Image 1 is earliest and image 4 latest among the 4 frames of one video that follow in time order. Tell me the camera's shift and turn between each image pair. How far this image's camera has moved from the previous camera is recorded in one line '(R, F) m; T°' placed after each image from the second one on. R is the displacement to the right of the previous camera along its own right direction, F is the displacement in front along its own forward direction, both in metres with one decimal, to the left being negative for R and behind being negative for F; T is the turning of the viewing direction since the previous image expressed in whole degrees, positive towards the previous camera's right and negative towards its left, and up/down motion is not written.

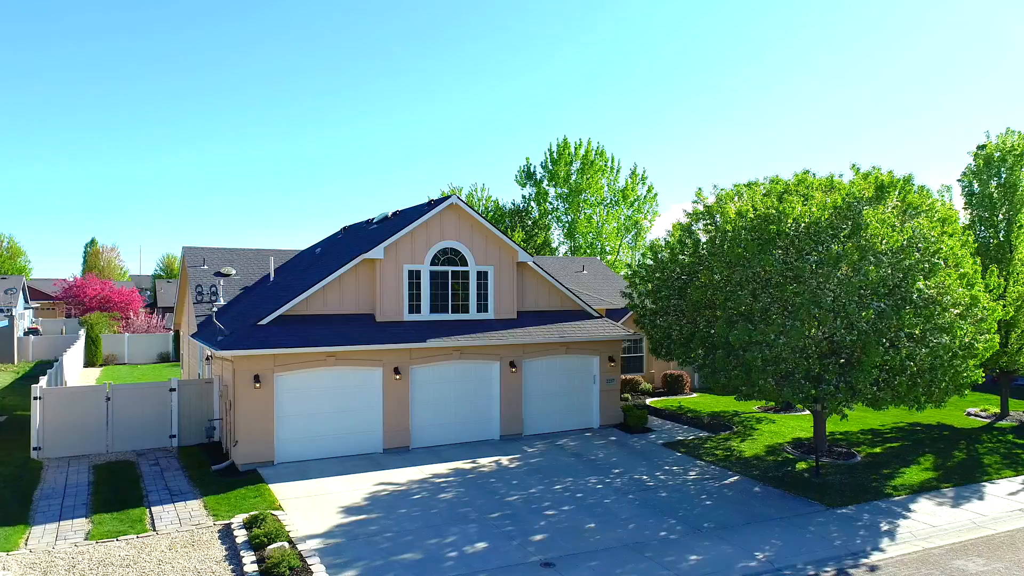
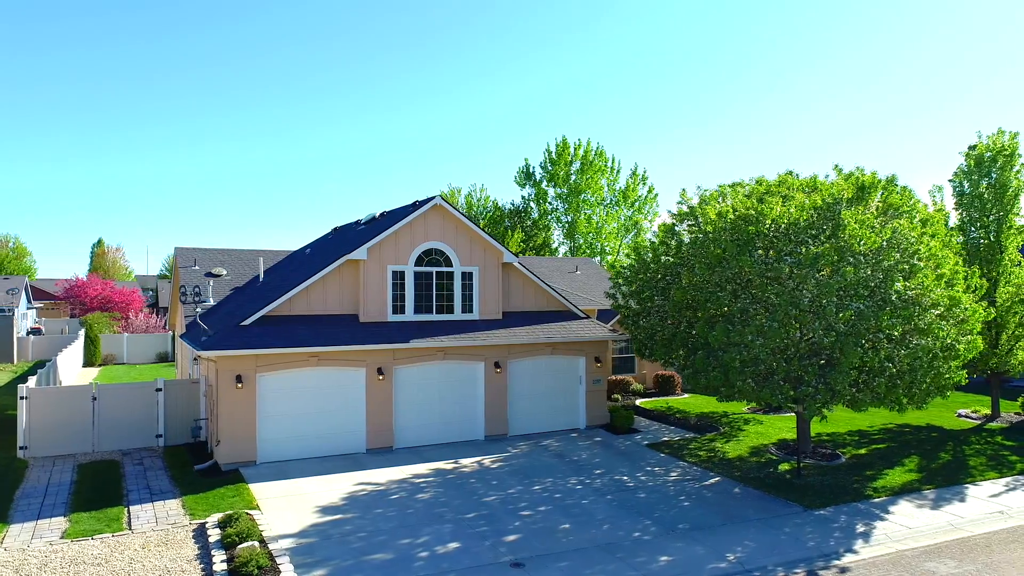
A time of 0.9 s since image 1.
(+0.5, 0.0) m; 0°
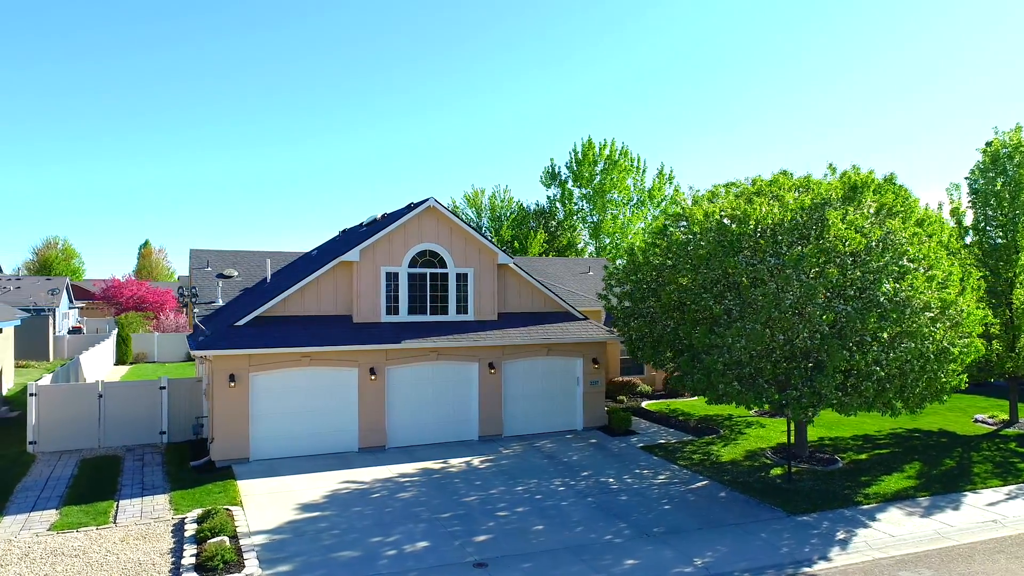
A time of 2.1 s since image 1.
(+1.0, 0.0) m; -3°
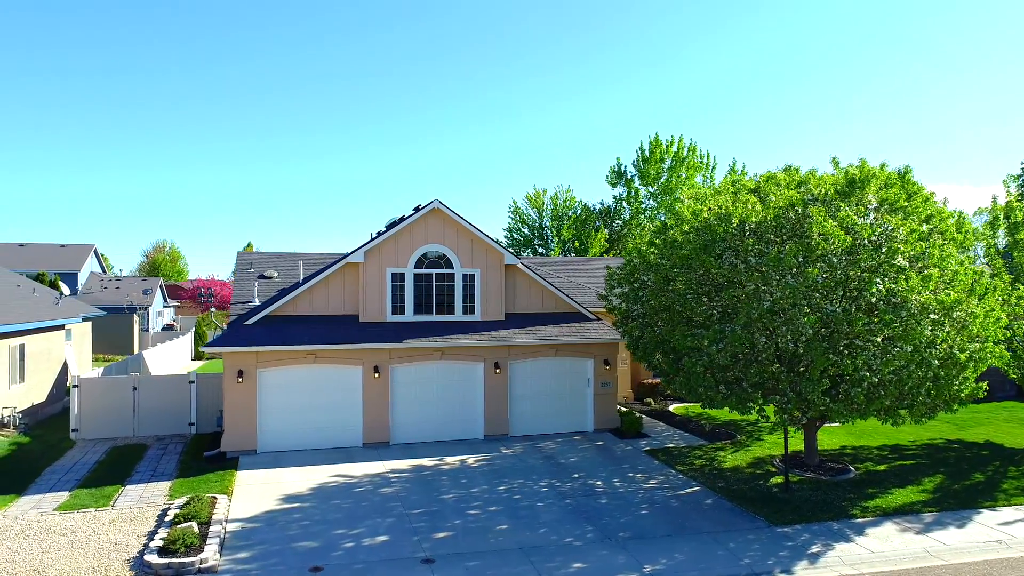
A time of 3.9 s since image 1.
(+2.0, 0.0) m; -7°
